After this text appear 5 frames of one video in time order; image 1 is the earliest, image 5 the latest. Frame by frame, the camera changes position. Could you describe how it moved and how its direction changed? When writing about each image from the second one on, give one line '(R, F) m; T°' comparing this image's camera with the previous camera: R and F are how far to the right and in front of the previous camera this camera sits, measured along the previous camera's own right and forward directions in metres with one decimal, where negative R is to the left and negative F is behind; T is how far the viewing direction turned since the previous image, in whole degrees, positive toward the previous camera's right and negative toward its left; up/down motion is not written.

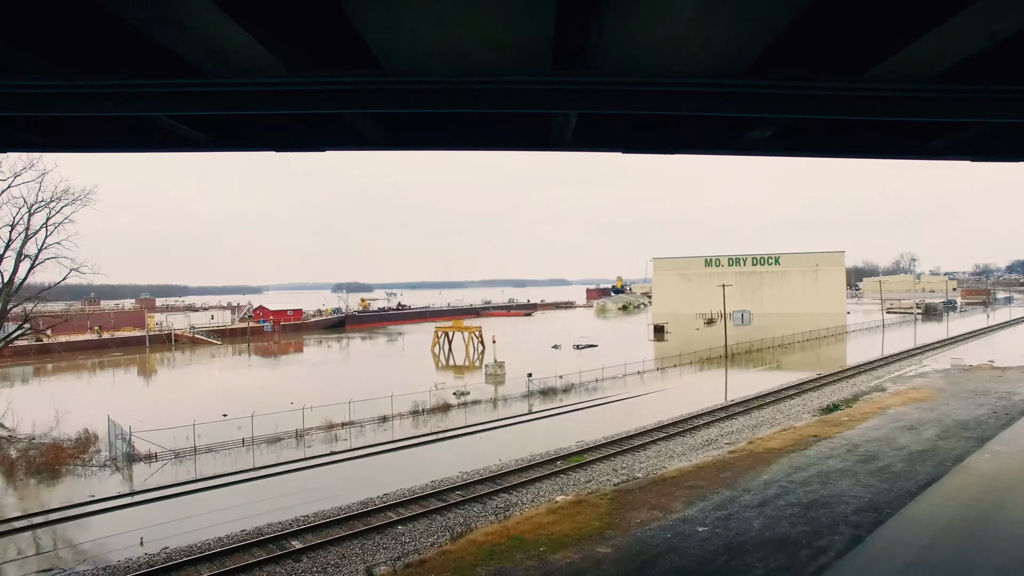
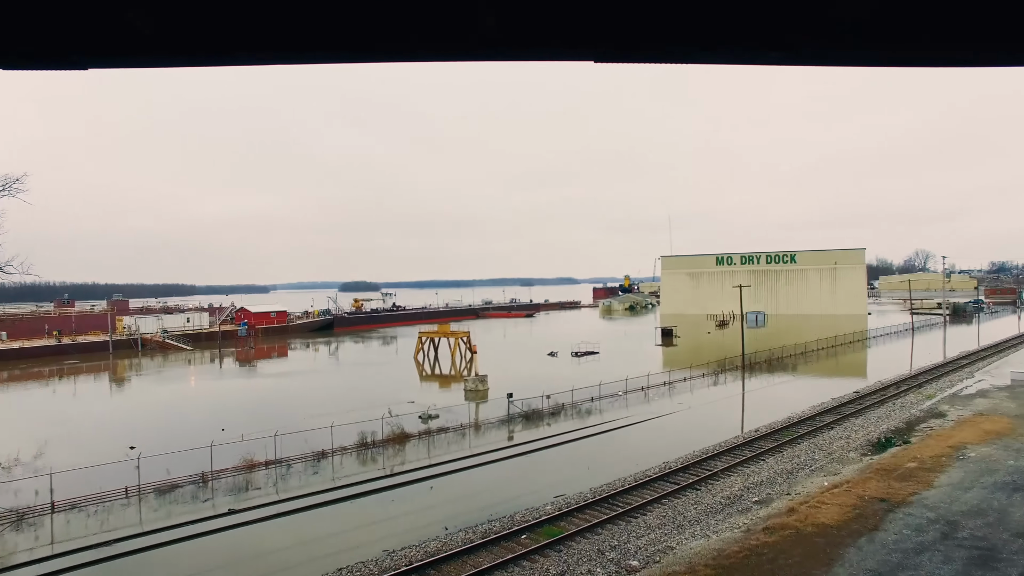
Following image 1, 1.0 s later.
(+1.1, +4.0) m; -1°
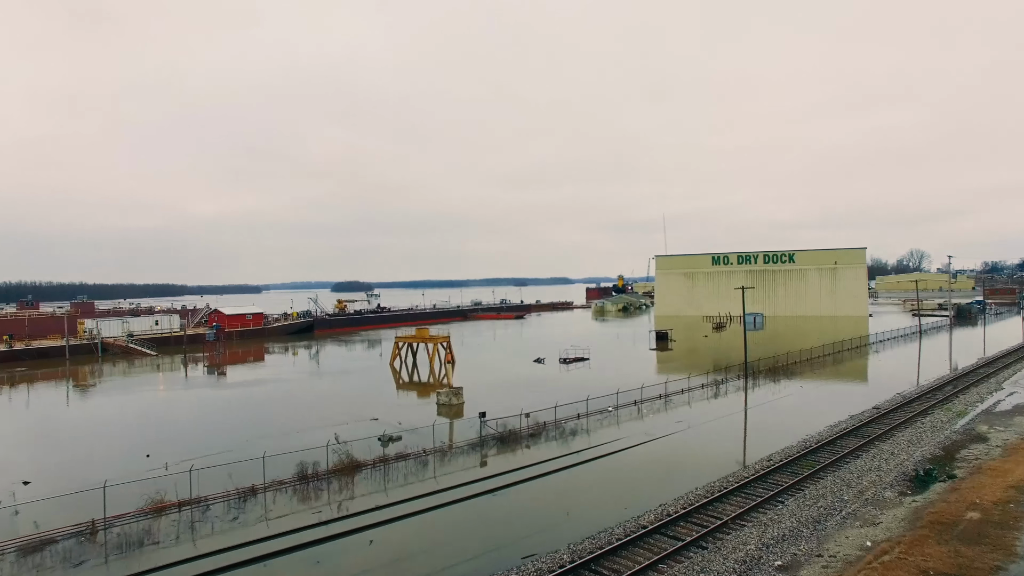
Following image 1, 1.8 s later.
(+0.7, +2.7) m; +1°
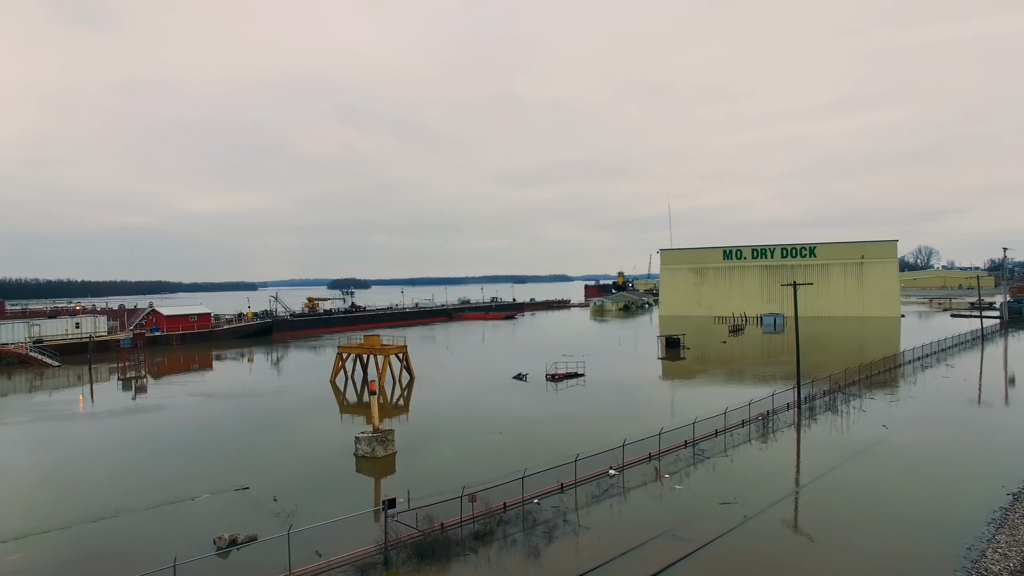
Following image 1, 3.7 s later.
(+1.3, +7.6) m; 0°
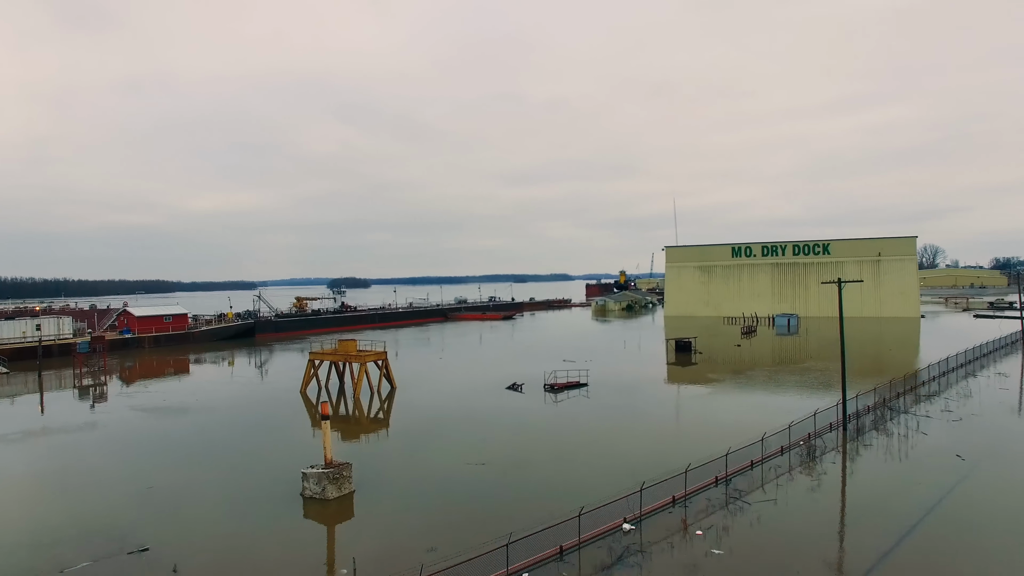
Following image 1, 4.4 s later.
(+0.3, +3.2) m; 0°
